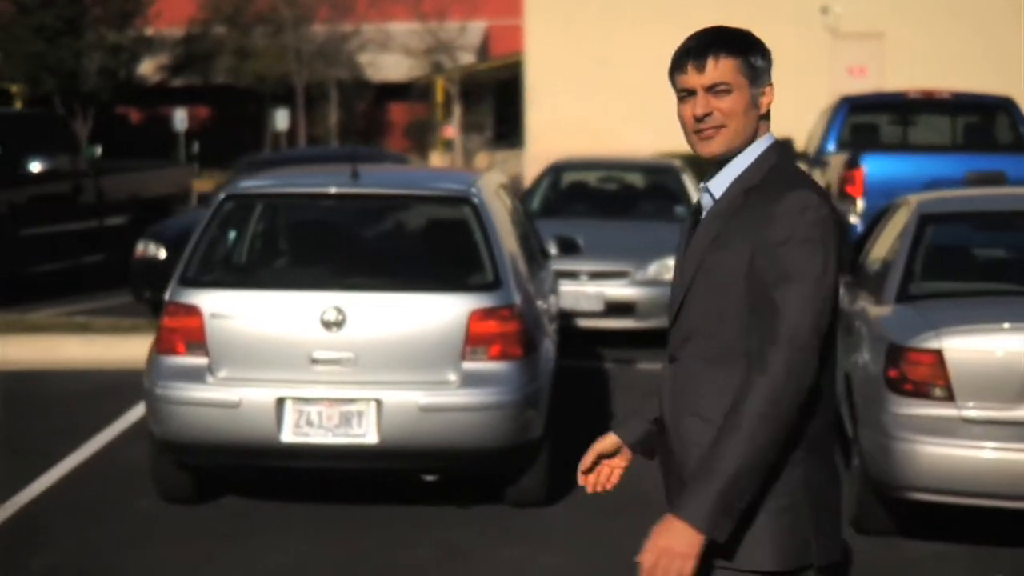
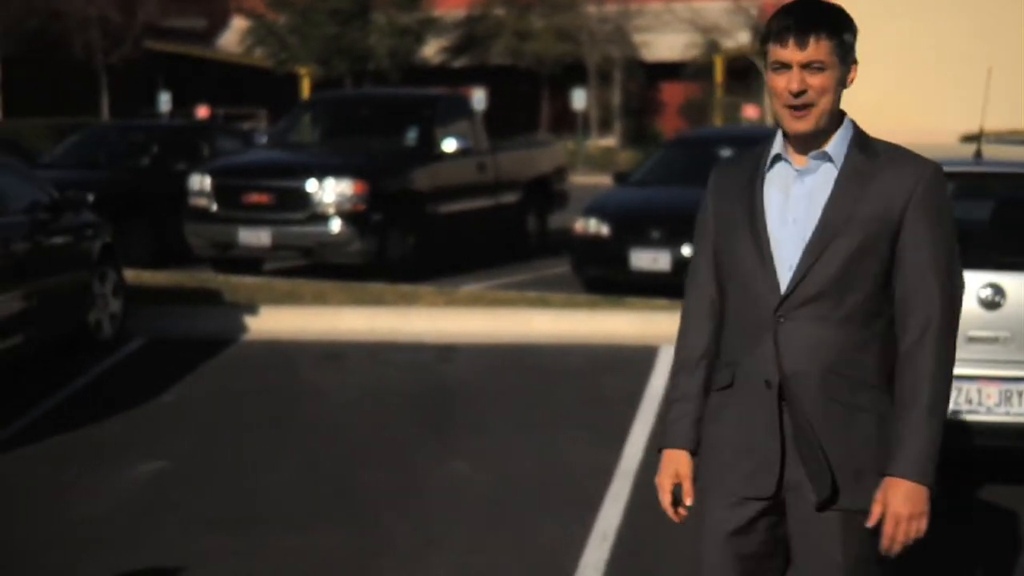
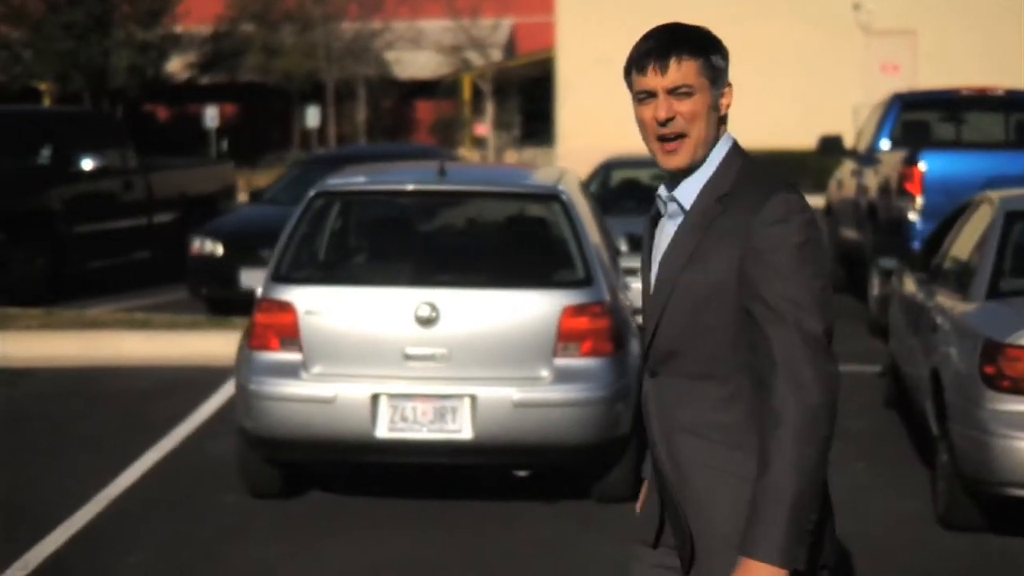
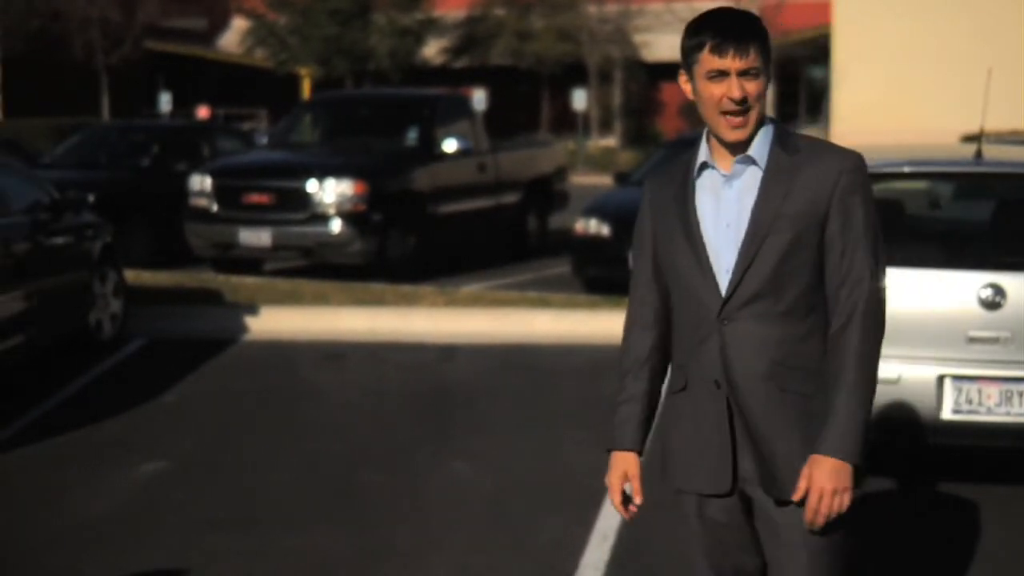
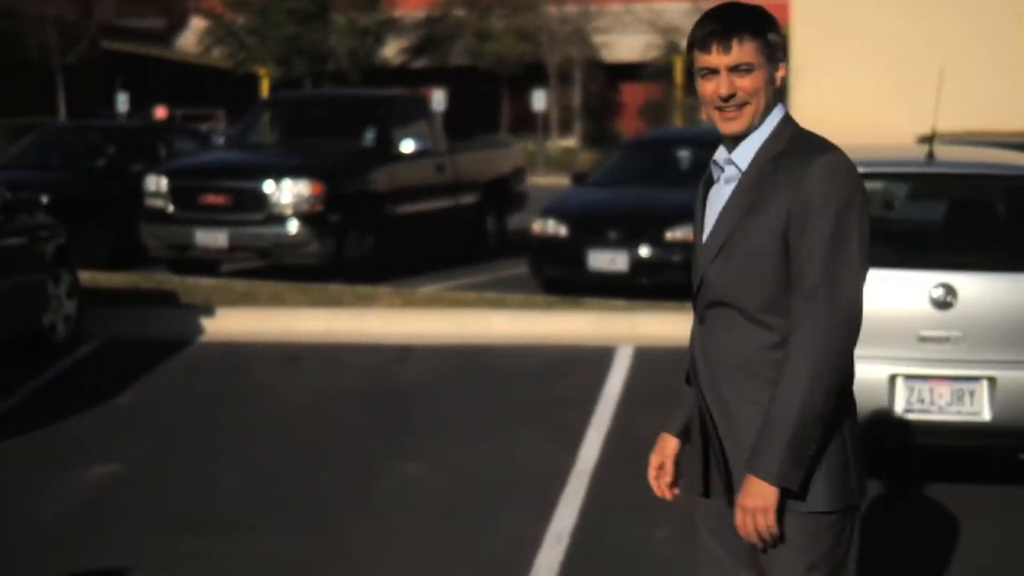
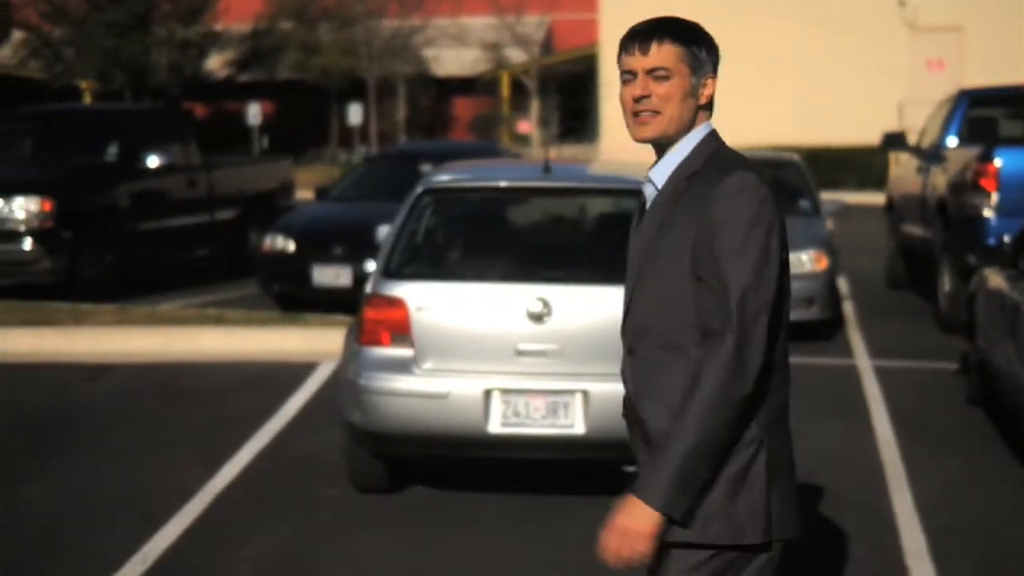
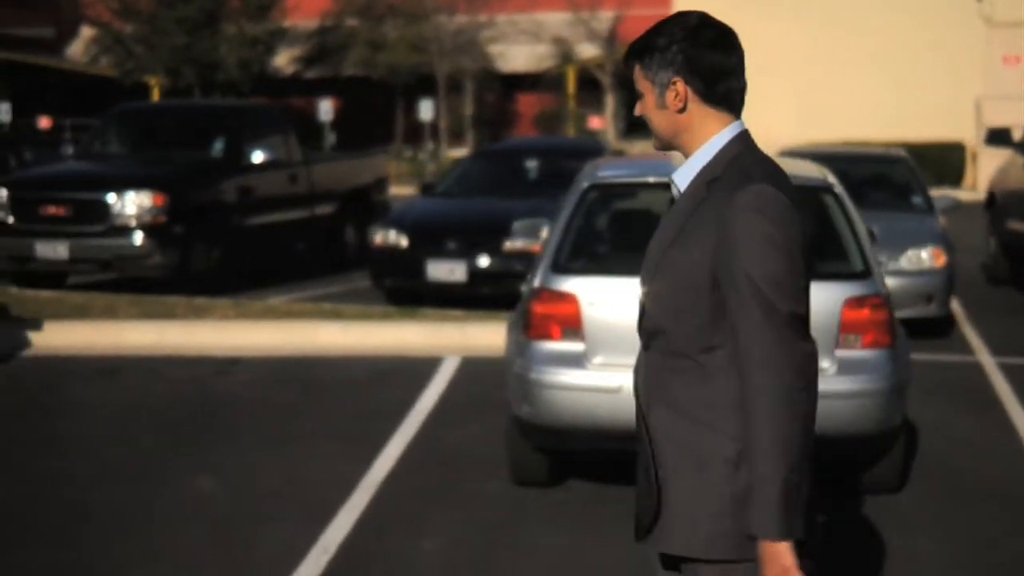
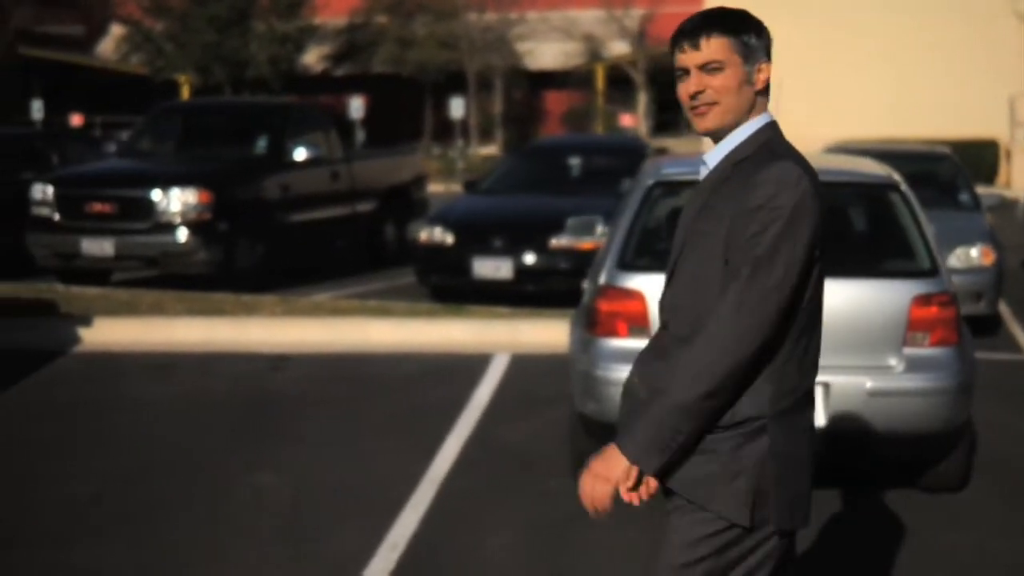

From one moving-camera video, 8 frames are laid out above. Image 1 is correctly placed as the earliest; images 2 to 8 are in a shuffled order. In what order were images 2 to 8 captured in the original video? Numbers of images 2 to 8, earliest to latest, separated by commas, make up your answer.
3, 6, 7, 8, 5, 2, 4
